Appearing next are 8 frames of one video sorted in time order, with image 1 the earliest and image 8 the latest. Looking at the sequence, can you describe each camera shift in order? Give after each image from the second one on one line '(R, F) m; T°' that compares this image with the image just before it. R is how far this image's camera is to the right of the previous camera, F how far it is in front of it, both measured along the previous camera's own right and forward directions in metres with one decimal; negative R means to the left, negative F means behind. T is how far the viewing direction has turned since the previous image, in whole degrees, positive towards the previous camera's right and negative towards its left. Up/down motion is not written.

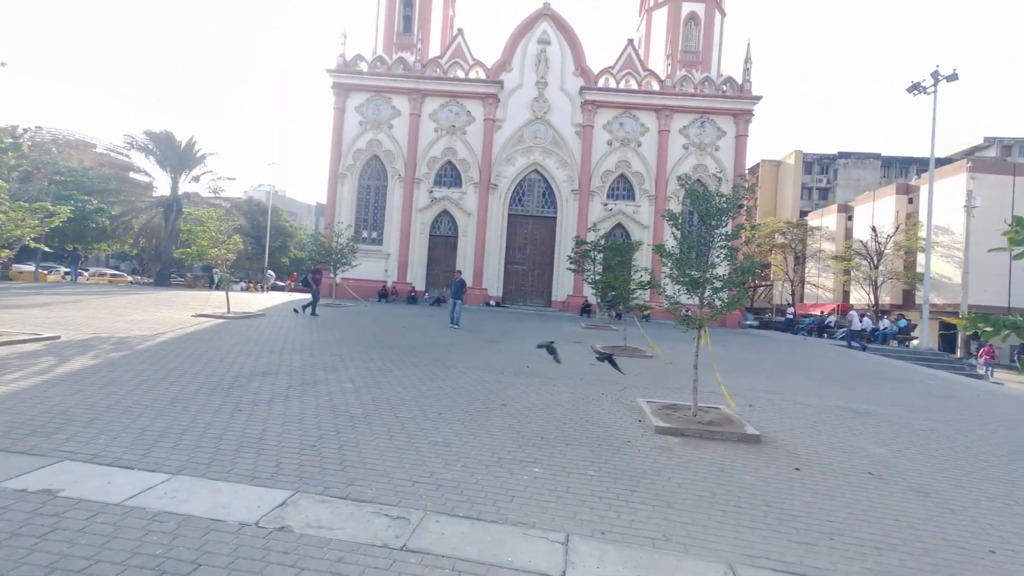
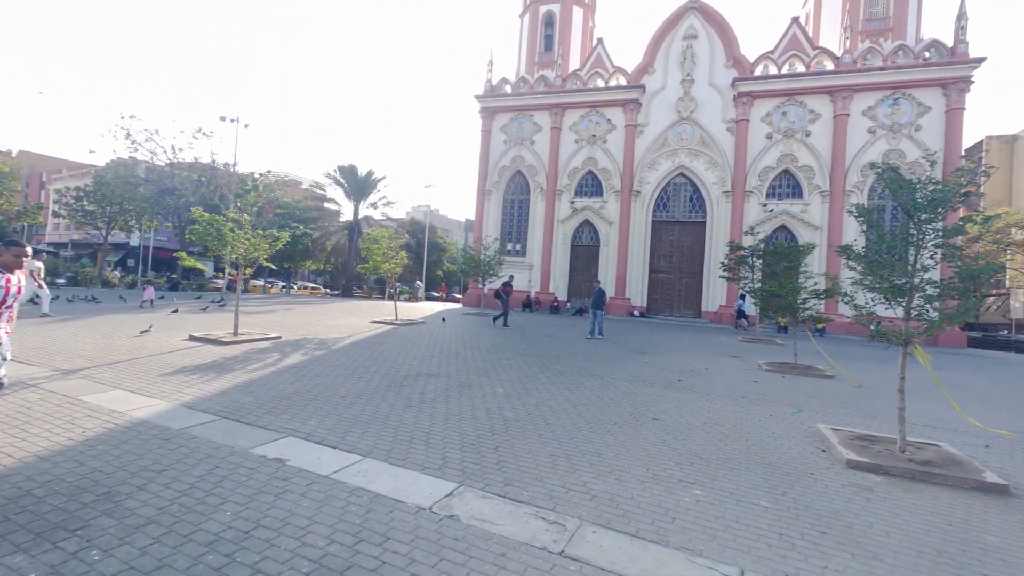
(-0.1, 0.0) m; -17°
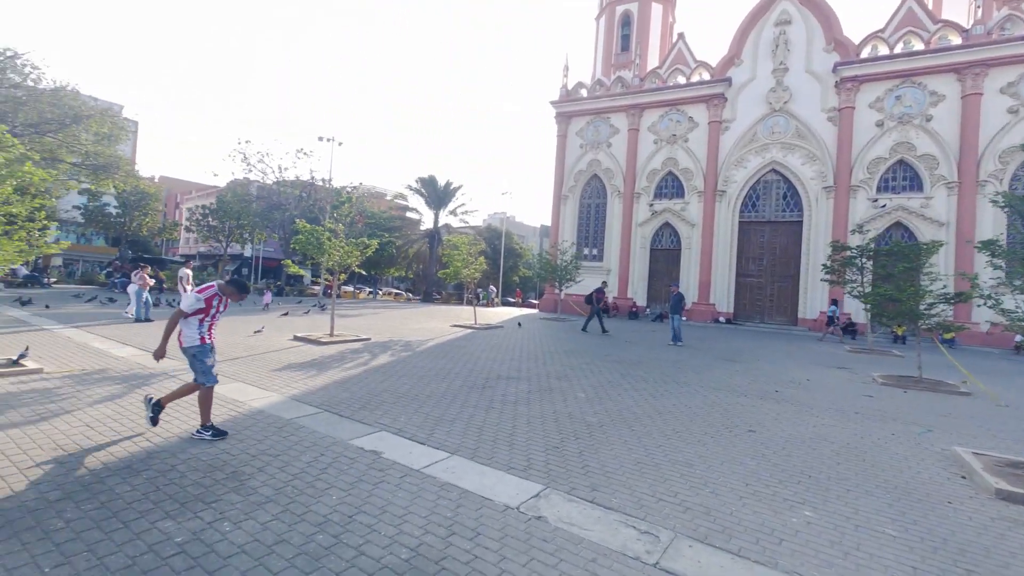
(-0.1, 0.0) m; -9°
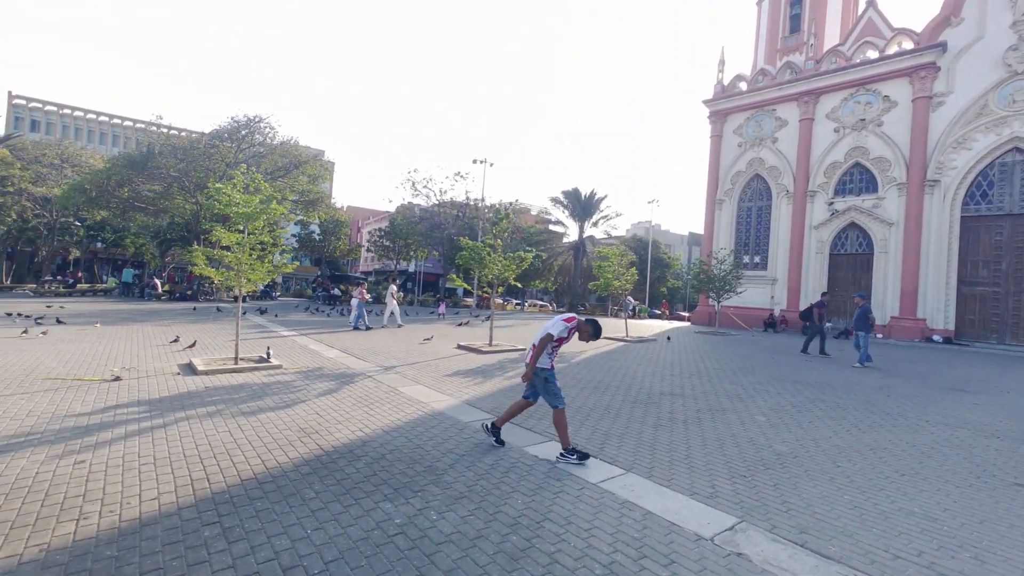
(-0.4, -0.1) m; -18°
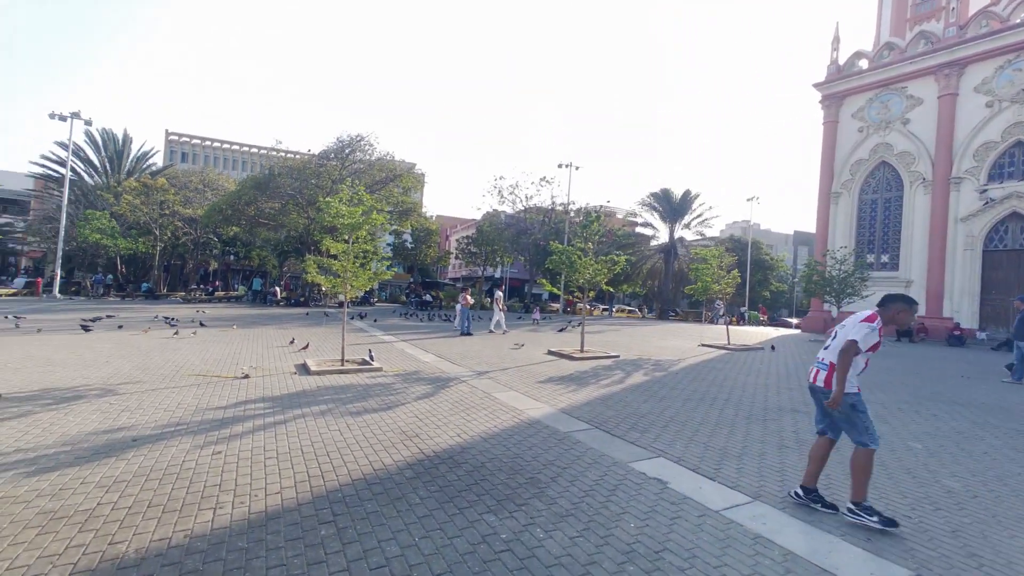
(-0.2, +0.2) m; -11°
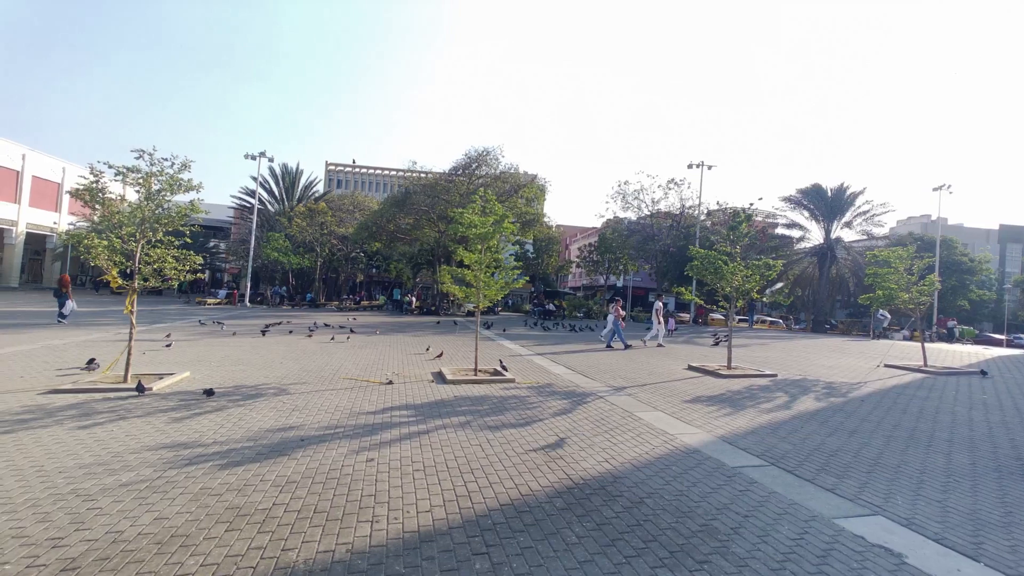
(-0.5, +0.5) m; -15°
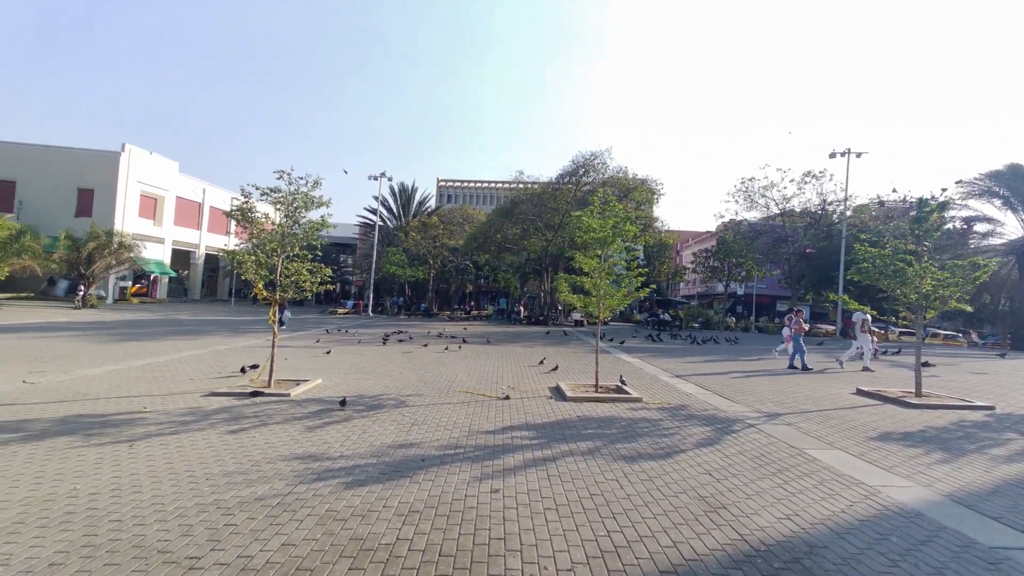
(-0.5, +0.8) m; -13°
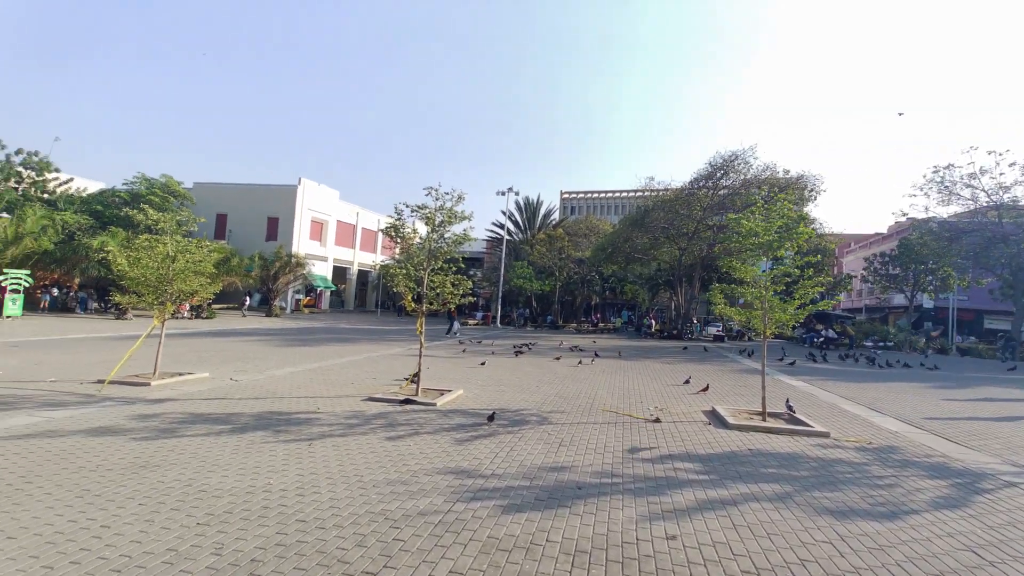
(-0.6, +0.5) m; -15°
